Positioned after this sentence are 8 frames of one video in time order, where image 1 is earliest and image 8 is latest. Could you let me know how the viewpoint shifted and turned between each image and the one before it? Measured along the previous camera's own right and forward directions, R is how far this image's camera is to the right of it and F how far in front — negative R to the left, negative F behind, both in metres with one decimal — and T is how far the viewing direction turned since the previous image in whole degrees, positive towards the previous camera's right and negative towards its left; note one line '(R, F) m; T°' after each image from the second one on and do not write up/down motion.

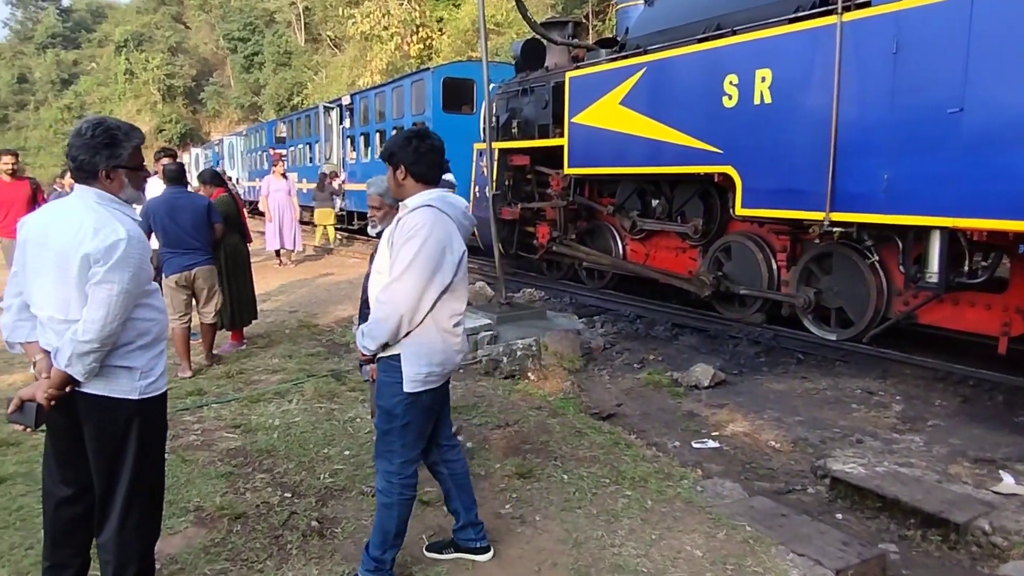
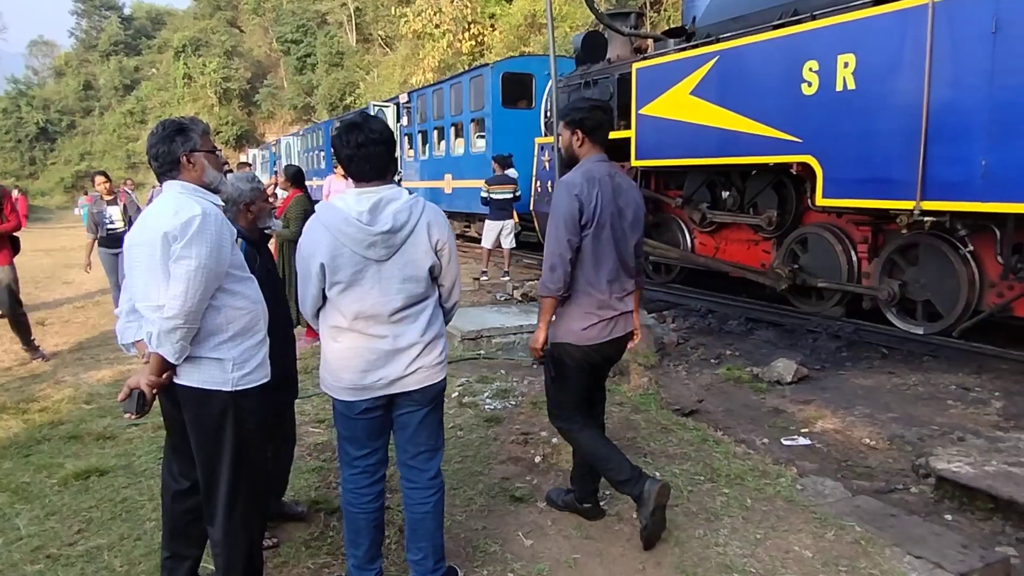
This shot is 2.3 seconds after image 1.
(-0.2, 0.0) m; -4°
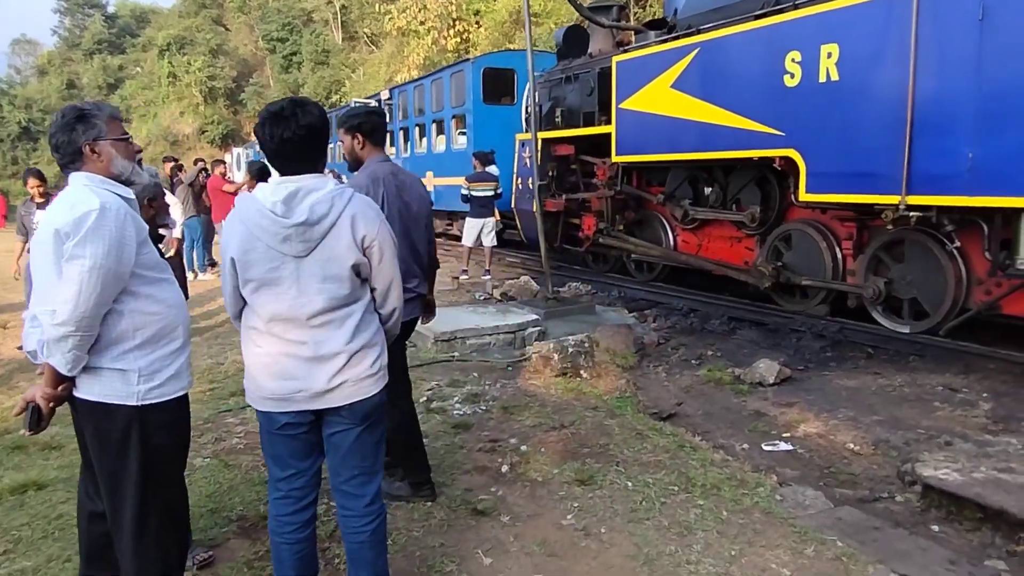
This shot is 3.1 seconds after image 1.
(+0.1, +0.2) m; +1°
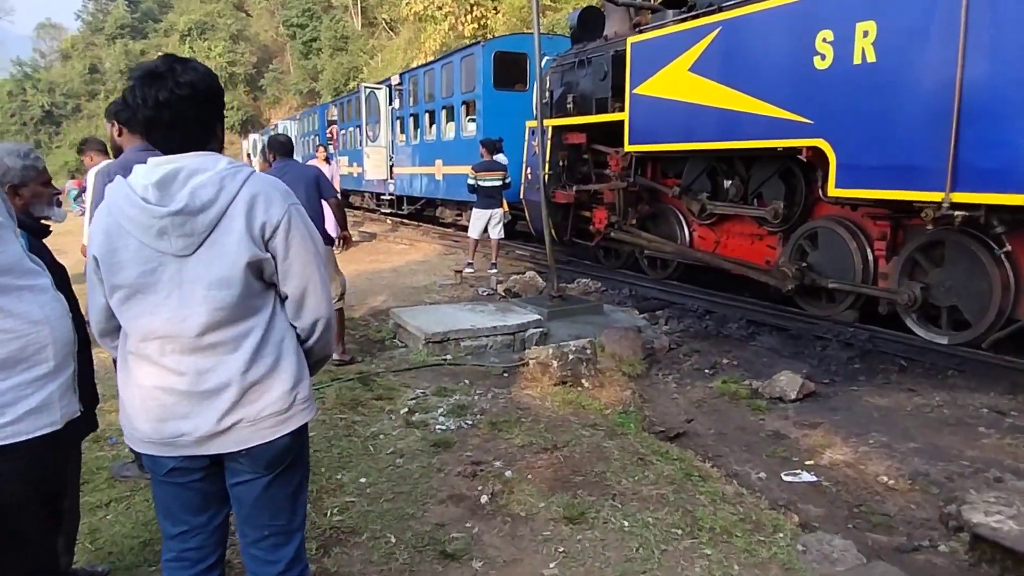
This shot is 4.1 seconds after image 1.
(+0.2, +0.5) m; -1°
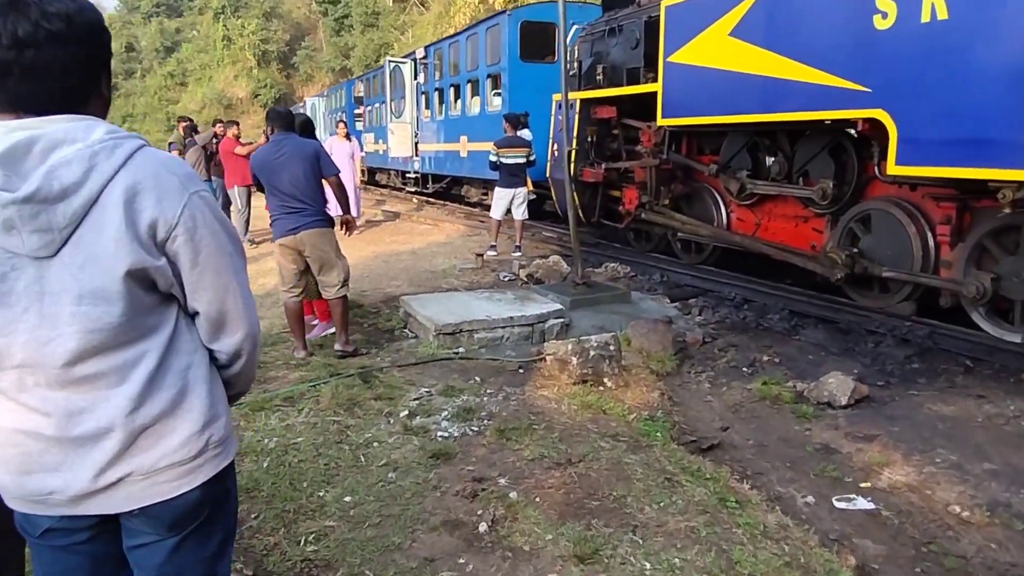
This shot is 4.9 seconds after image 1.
(+0.1, +0.5) m; -3°
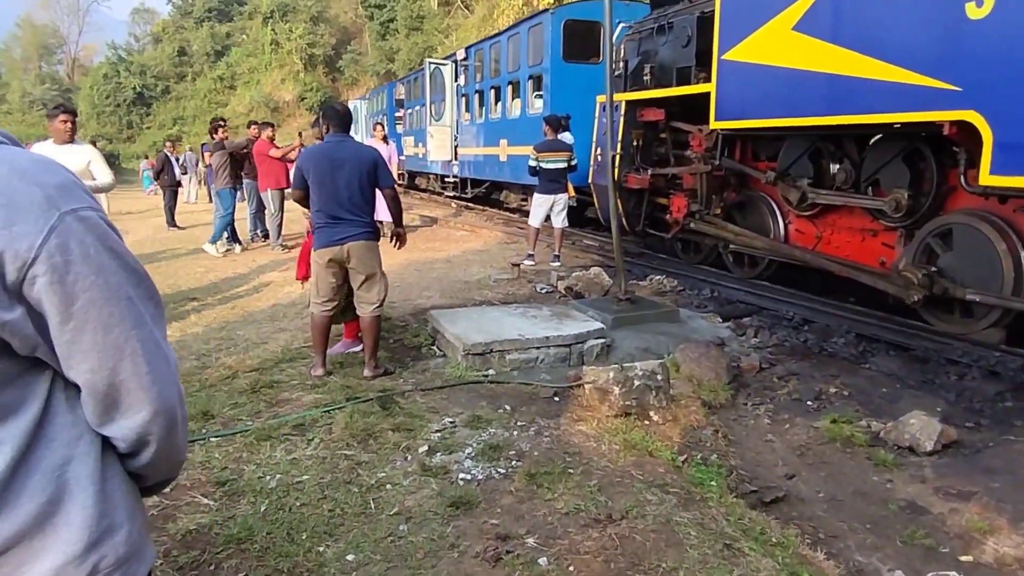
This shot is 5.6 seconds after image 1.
(0.0, +0.5) m; -3°
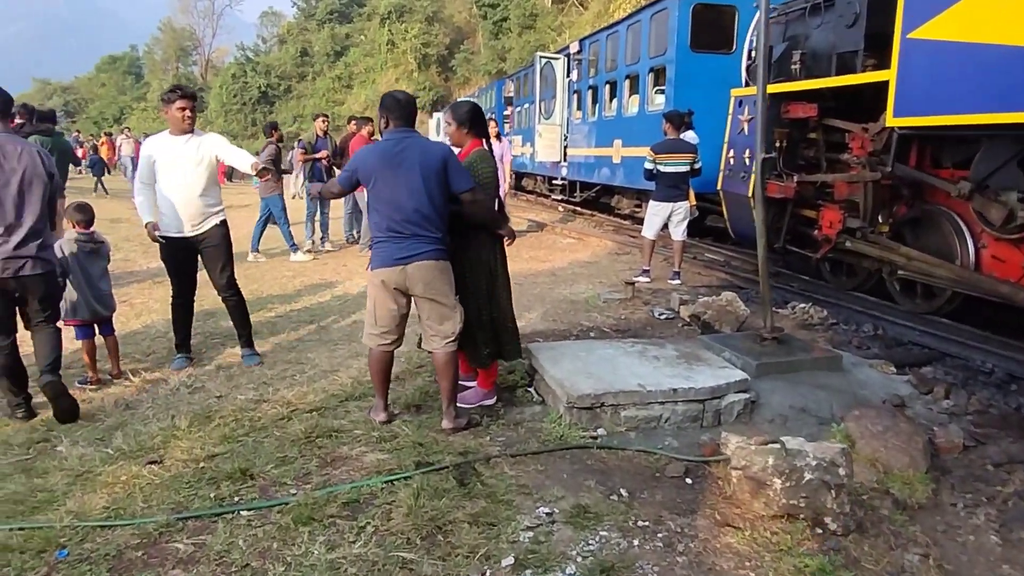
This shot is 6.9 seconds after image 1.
(-0.1, +1.0) m; -8°
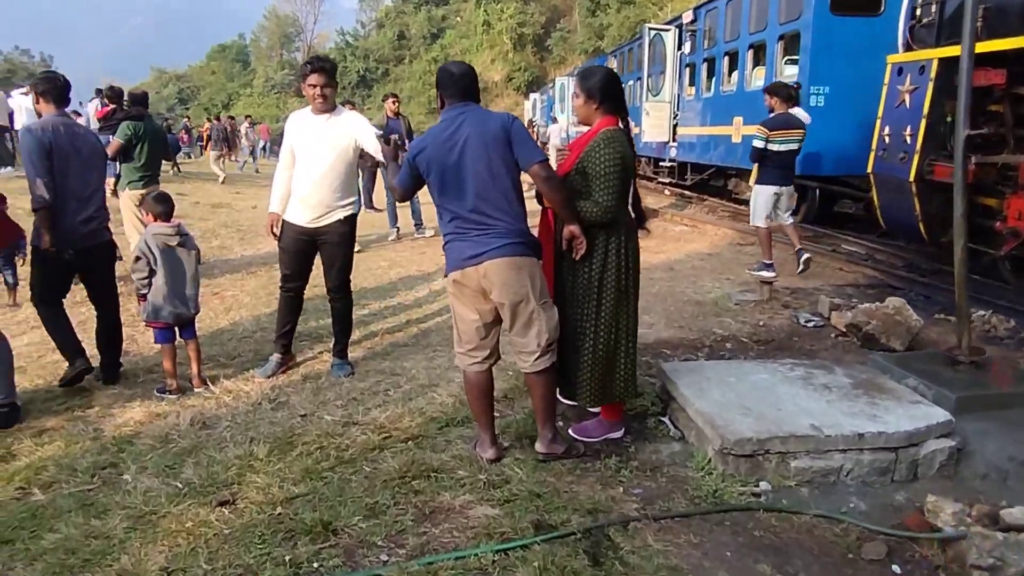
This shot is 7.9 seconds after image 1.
(-0.2, +0.7) m; -7°
